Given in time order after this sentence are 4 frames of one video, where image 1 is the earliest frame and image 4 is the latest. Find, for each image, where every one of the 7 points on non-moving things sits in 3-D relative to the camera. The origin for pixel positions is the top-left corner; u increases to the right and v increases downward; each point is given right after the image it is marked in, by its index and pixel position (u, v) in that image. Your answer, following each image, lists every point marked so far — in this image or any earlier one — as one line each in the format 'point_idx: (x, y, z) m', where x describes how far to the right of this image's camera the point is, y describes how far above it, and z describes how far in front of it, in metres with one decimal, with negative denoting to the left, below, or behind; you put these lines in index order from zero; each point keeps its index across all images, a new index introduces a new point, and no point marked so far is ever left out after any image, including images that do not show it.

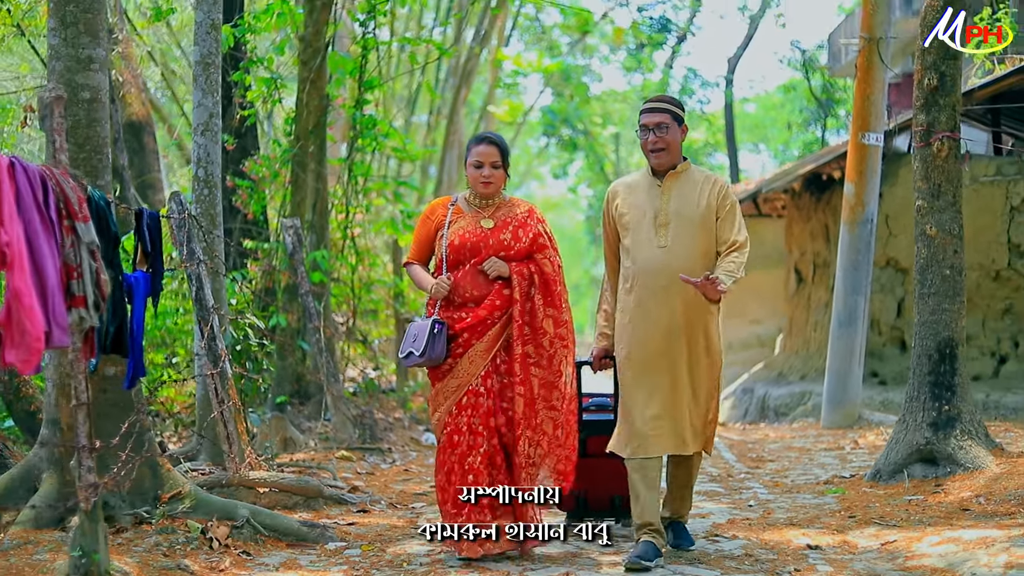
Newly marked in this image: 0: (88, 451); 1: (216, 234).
0: (-1.0, -0.4, +4.5) m
1: (-1.3, +0.2, +7.8) m
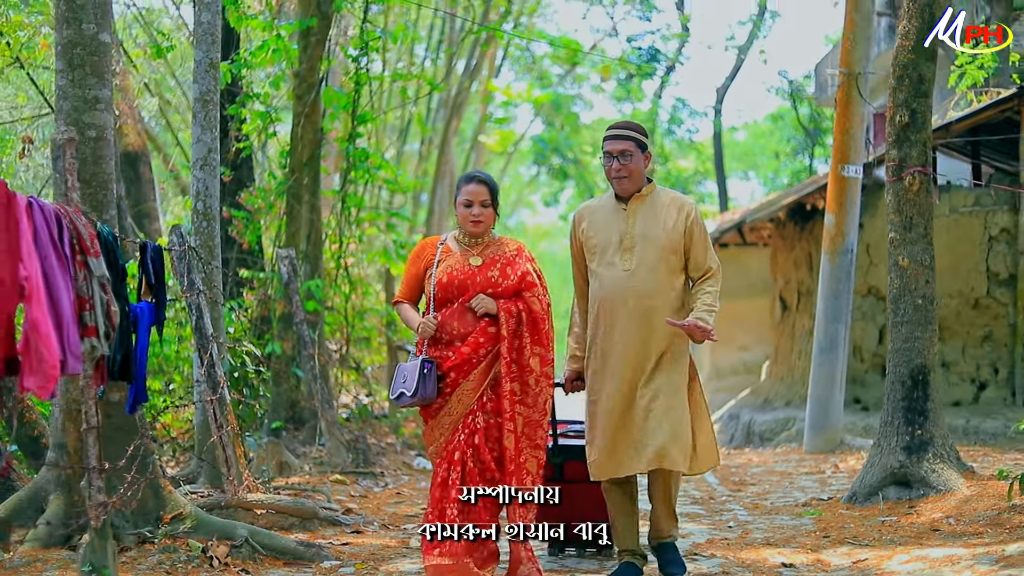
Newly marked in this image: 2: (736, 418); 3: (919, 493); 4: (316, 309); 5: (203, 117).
0: (-1.1, -0.5, +4.8) m
1: (-1.3, +0.1, +8.1) m
2: (+2.0, -1.1, +16.2) m
3: (+1.8, -0.9, +8.0) m
4: (-1.2, -0.1, +11.0) m
5: (-1.4, +0.8, +8.4) m
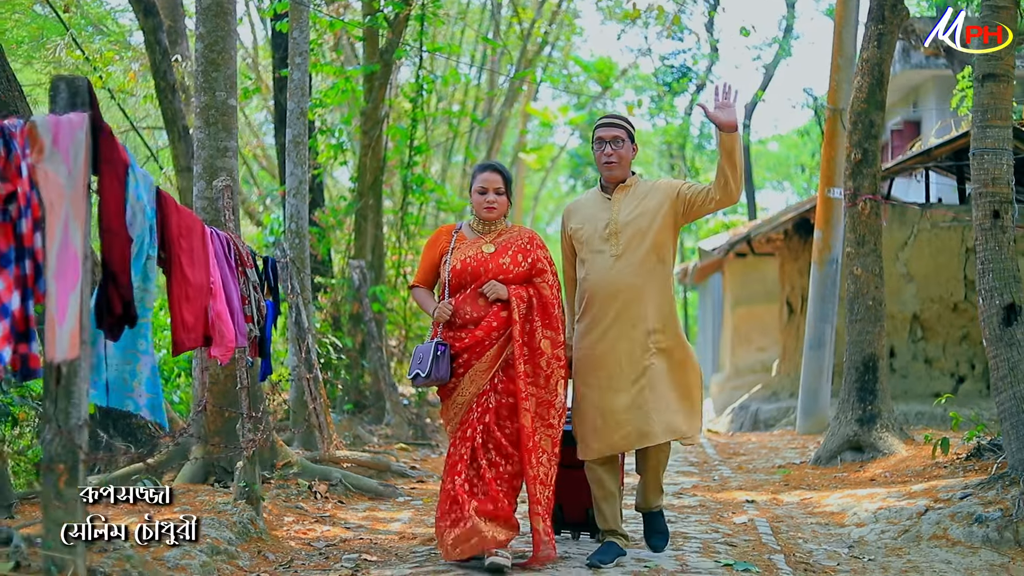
0: (-1.0, -0.5, +6.8) m
1: (-1.1, +0.1, +10.2) m
2: (+2.3, -1.2, +18.2) m
3: (+1.9, -0.9, +10.0) m
4: (-0.9, -0.2, +13.1) m
5: (-1.2, +0.8, +10.5) m
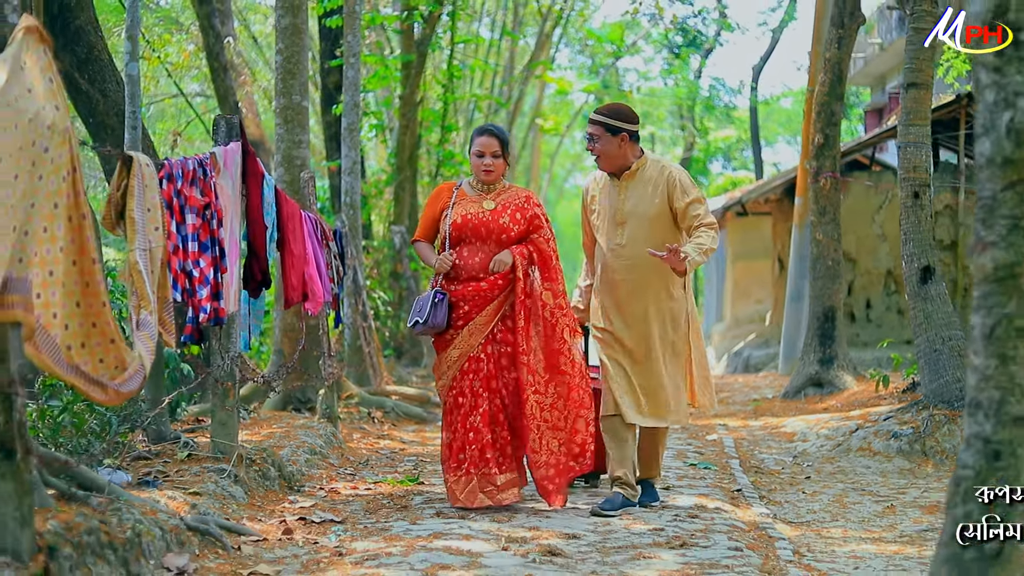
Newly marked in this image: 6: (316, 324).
0: (-0.9, -0.3, +8.9) m
1: (-1.0, +0.3, +12.2) m
2: (+2.5, -0.7, +20.3) m
3: (+2.1, -0.7, +12.1) m
4: (-0.8, +0.2, +15.1) m
5: (-1.1, +1.0, +12.5) m
6: (-1.0, -0.2, +9.6) m
